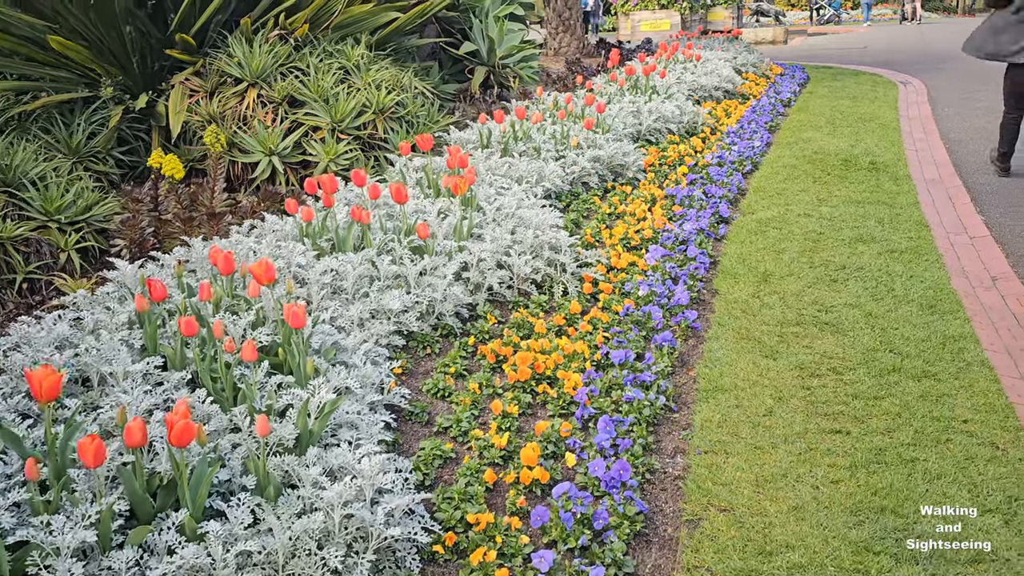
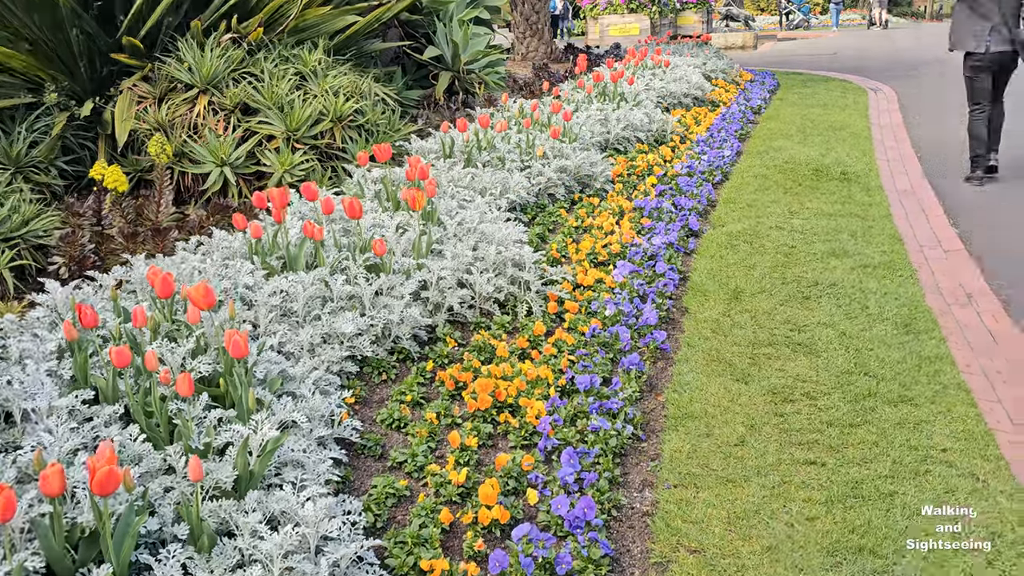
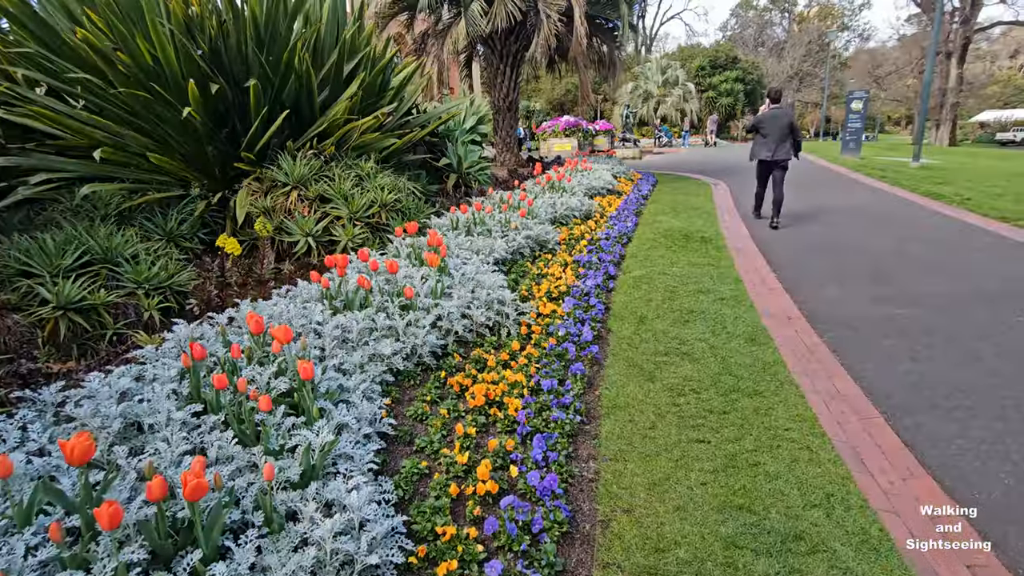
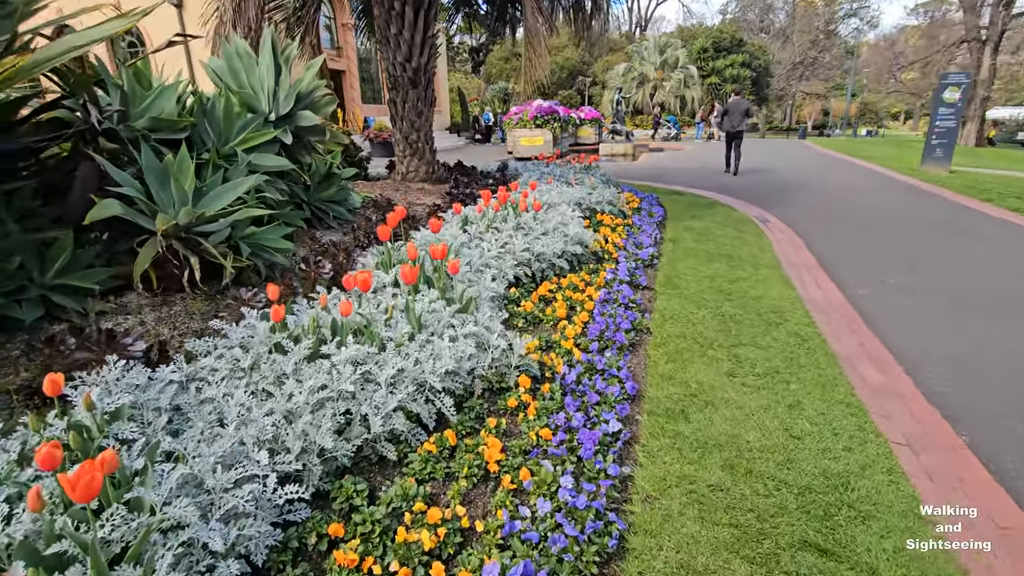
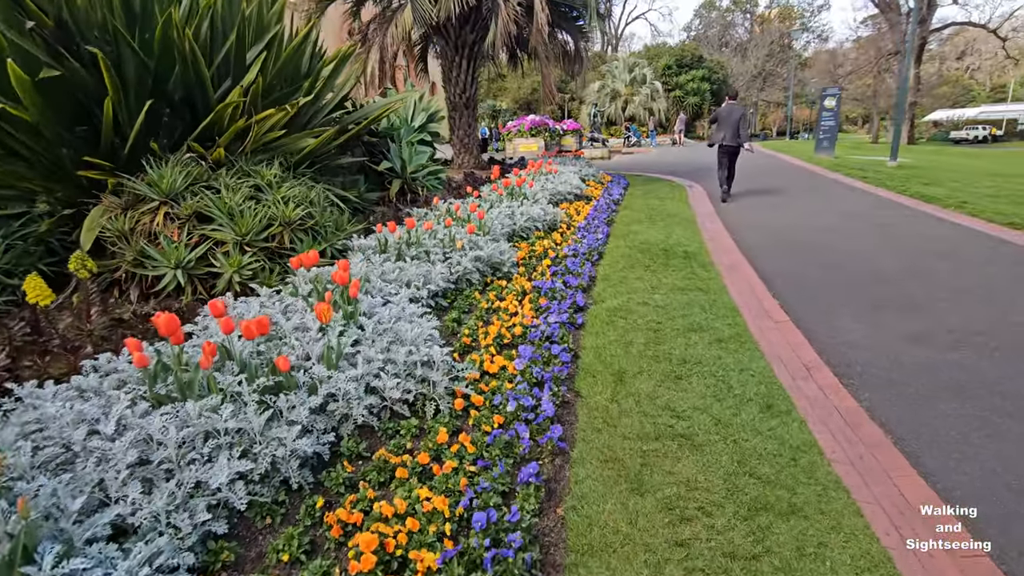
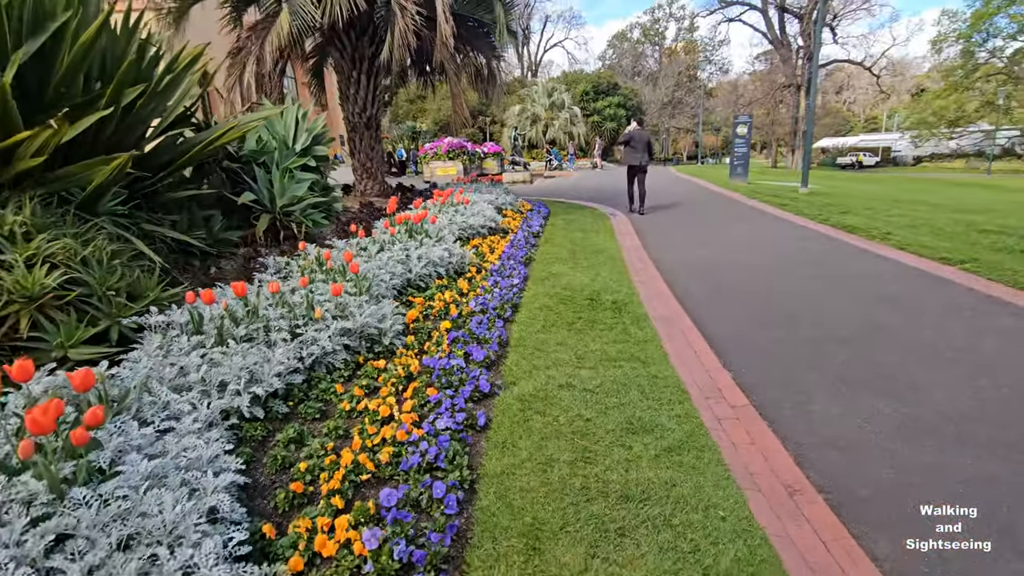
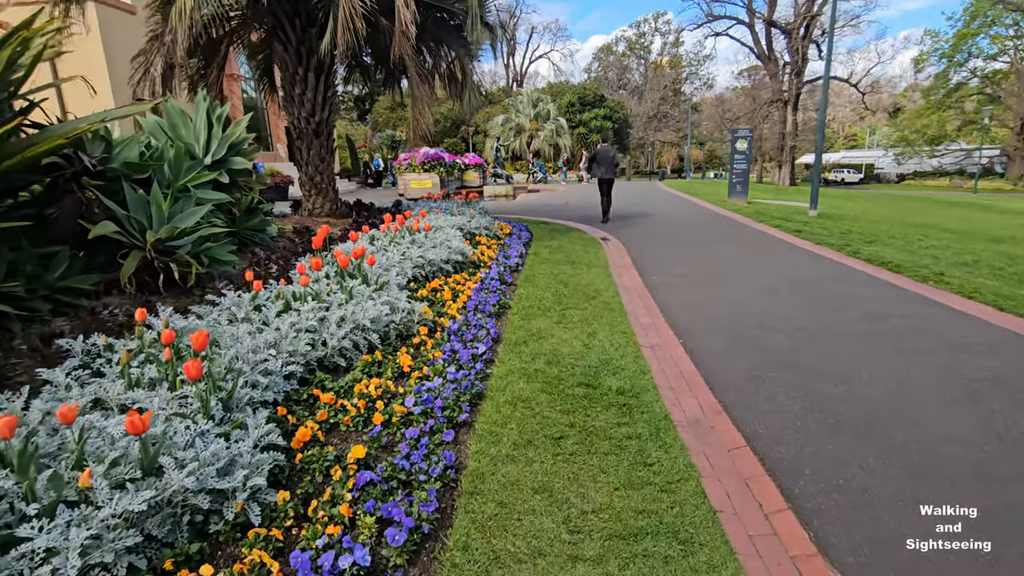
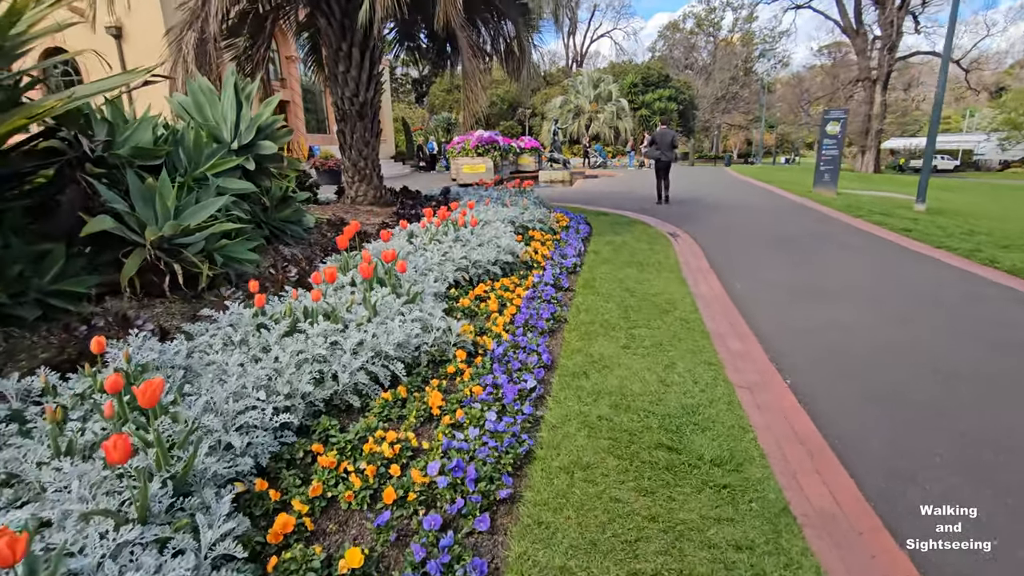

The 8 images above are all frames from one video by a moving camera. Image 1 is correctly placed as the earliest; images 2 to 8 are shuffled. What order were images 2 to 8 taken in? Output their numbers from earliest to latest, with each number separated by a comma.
2, 3, 5, 6, 7, 8, 4
